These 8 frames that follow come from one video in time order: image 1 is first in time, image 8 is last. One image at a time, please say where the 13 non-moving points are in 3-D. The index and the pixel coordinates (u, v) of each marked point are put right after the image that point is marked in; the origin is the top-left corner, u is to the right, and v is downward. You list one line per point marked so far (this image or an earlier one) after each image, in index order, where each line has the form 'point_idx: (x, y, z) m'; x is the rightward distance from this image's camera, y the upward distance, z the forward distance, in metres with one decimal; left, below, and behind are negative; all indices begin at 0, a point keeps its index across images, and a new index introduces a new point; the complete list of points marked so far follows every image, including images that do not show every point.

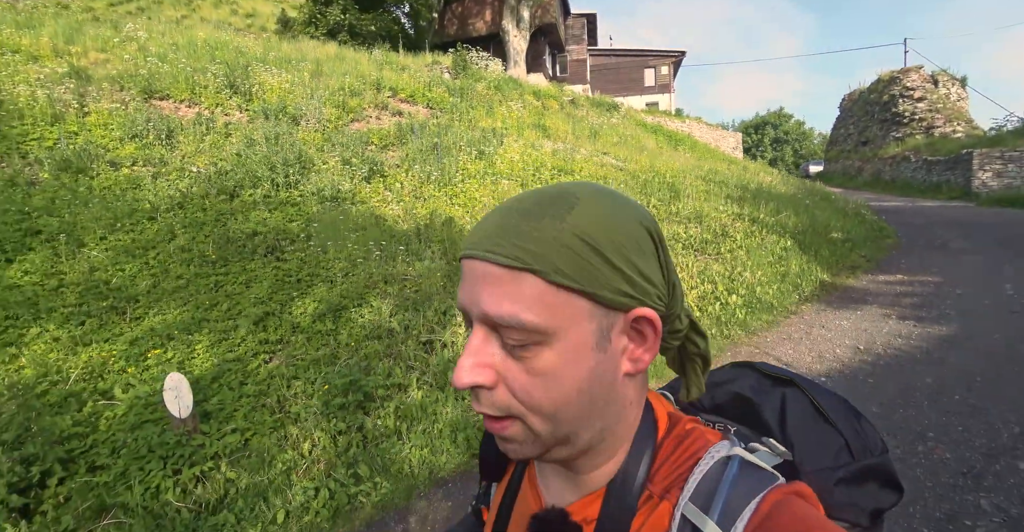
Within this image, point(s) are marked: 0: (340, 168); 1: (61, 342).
0: (-2.2, +1.3, +7.2) m
1: (-3.5, -0.6, +3.9) m
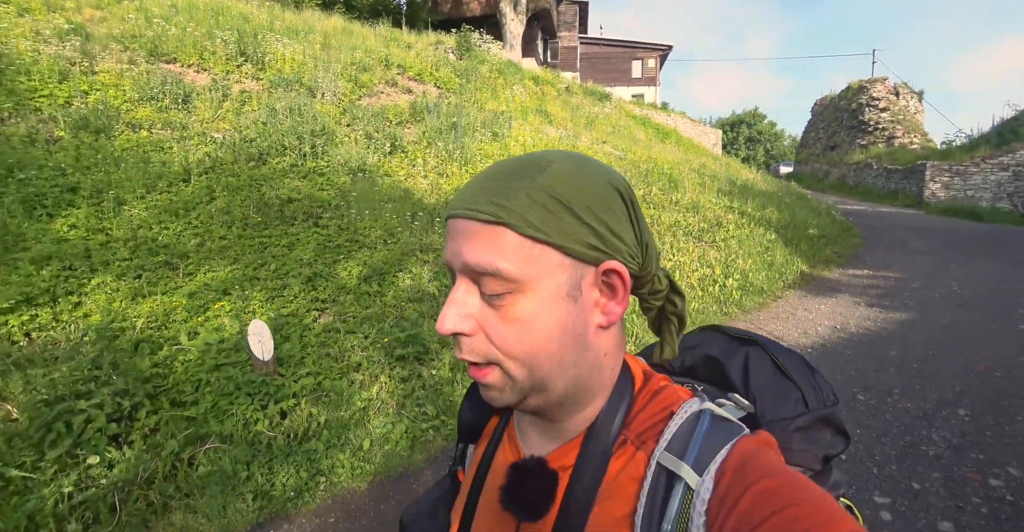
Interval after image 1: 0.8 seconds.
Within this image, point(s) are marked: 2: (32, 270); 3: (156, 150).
0: (-2.0, +1.7, +7.4) m
1: (-3.2, -0.2, +4.1) m
2: (-3.9, 0.0, +4.2) m
3: (-4.6, +1.5, +6.6) m
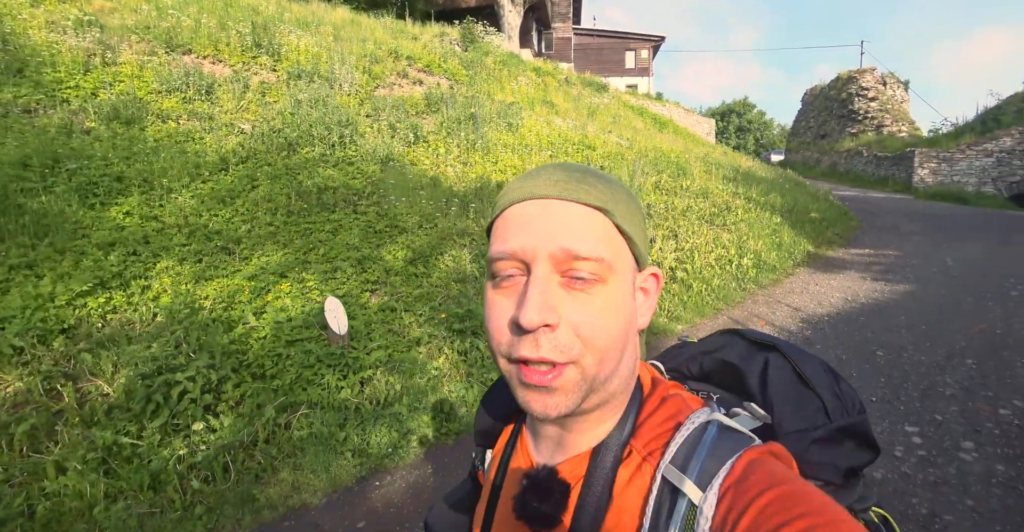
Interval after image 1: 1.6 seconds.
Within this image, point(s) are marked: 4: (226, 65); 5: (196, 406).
0: (-1.8, +1.9, +7.6) m
1: (-2.8, -0.1, +4.3) m
2: (-3.5, +0.1, +4.4) m
3: (-4.3, +1.7, +6.7) m
4: (-5.0, +3.6, +9.0) m
5: (-2.1, -0.9, +3.3) m
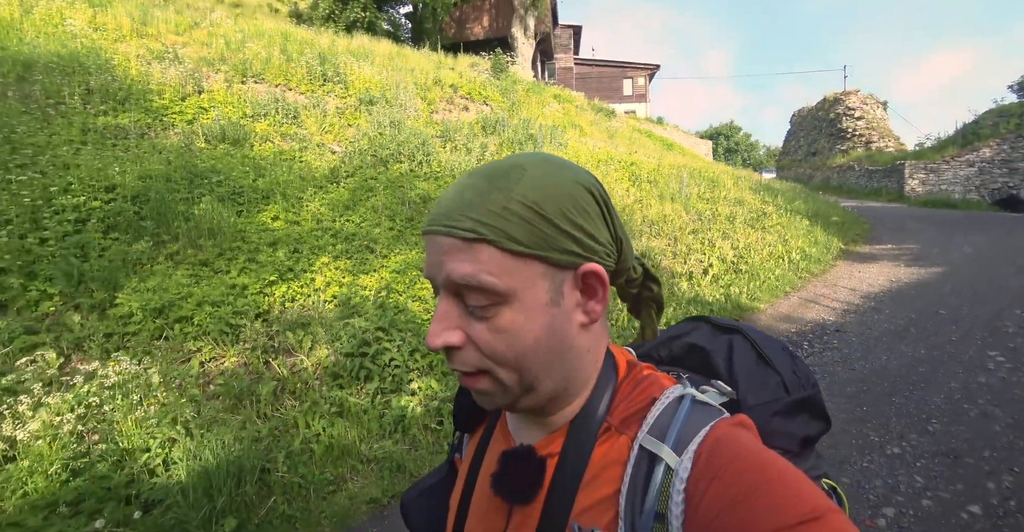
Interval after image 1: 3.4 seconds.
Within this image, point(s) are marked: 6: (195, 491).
0: (-0.9, +1.8, +8.4) m
1: (-1.7, 0.0, +5.0) m
2: (-2.4, +0.1, +5.0) m
3: (-3.3, +1.6, +7.4) m
4: (-4.2, +3.3, +9.7) m
5: (-0.9, -0.8, +3.9) m
6: (-1.8, -1.3, +2.8) m
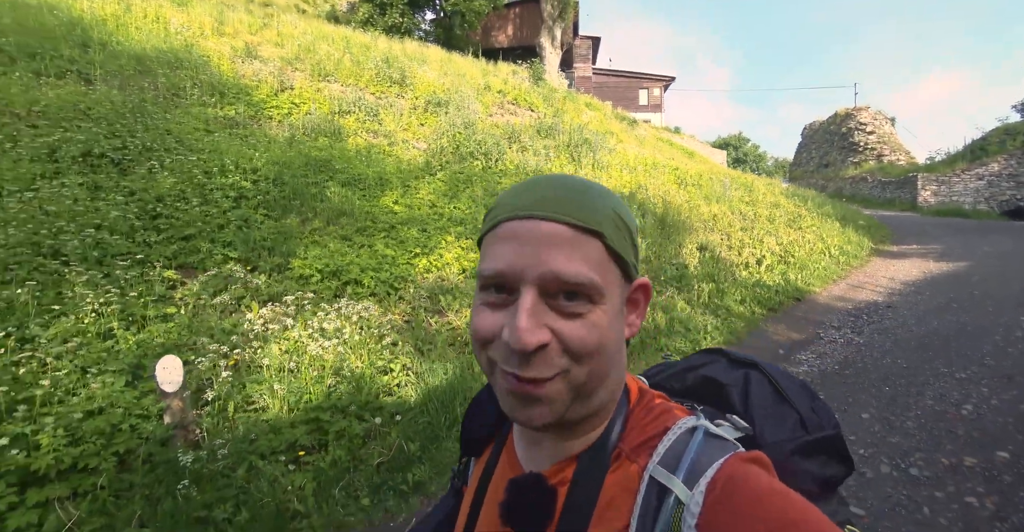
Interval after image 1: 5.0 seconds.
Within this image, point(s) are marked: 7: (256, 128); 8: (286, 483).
0: (+0.3, +2.0, +9.3) m
1: (-0.5, +0.2, +5.8) m
2: (-1.2, +0.4, +5.8) m
3: (-2.1, +1.9, +8.2) m
4: (-3.0, +3.6, +10.5) m
5: (+0.3, -0.6, +4.8) m
6: (-0.6, -1.0, +3.7) m
7: (-4.2, +2.2, +8.1) m
8: (-1.4, -1.3, +3.1) m
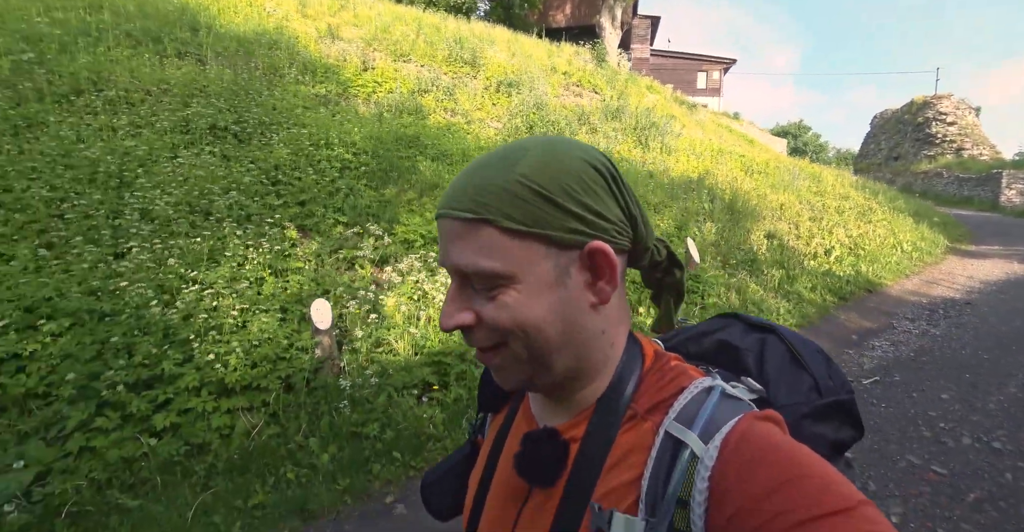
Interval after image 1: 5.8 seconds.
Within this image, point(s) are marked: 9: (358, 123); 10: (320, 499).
0: (+1.6, +2.4, +9.5) m
1: (+0.5, +0.6, +6.2) m
2: (-0.2, +0.8, +6.2) m
3: (-0.9, +2.4, +8.6) m
4: (-1.5, +4.3, +10.9) m
5: (+1.2, -0.3, +5.2) m
6: (+0.2, -0.8, +4.2) m
7: (-2.9, +2.8, +8.7) m
8: (-0.7, -1.1, +3.6) m
9: (-2.4, +2.3, +8.0) m
10: (-1.2, -1.4, +3.1) m
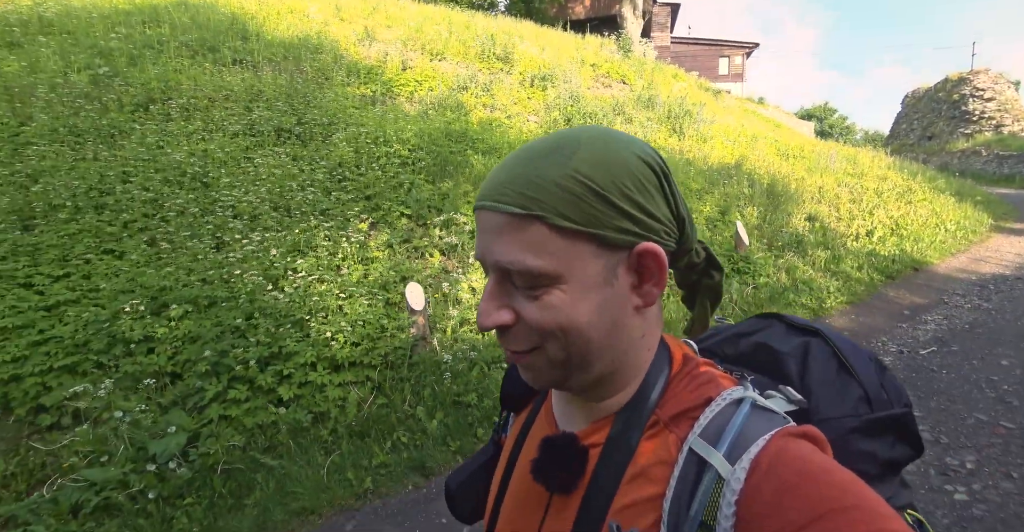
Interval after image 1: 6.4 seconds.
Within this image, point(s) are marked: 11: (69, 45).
0: (+2.4, +2.7, +9.8) m
1: (+1.2, +0.7, +6.5) m
2: (+0.5, +1.0, +6.5) m
3: (-0.1, +2.6, +8.9) m
4: (-0.7, +4.5, +11.2) m
5: (+1.9, -0.1, +5.5) m
6: (+0.9, -0.6, +4.5) m
7: (-2.2, +3.0, +9.1) m
8: (0.0, -0.9, +4.0) m
9: (-1.7, +2.4, +8.3) m
10: (-0.5, -1.3, +3.5) m
11: (-7.4, +3.7, +8.4) m
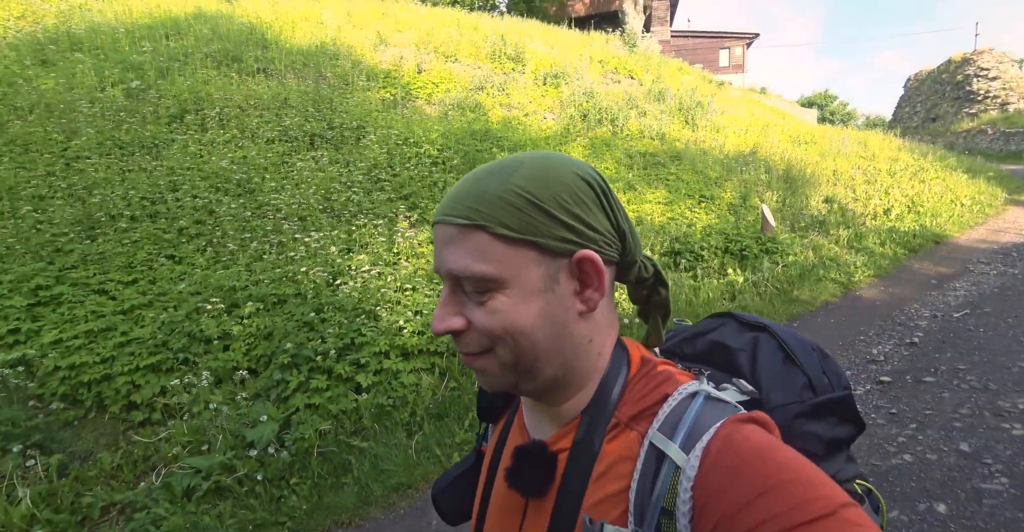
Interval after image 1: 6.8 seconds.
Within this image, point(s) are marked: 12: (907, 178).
0: (+2.8, +2.9, +10.0) m
1: (+1.6, +0.9, +6.7) m
2: (+0.9, +1.1, +6.8) m
3: (+0.2, +2.7, +9.2) m
4: (-0.4, +4.6, +11.4) m
5: (+2.3, +0.1, +5.7) m
6: (+1.4, -0.4, +4.7) m
7: (-1.9, +3.0, +9.3) m
8: (+0.5, -0.8, +4.2) m
9: (-1.4, +2.5, +8.6) m
10: (0.0, -1.2, +3.7) m
11: (-7.1, +3.5, +8.6) m
12: (+6.9, +1.5, +8.8) m
